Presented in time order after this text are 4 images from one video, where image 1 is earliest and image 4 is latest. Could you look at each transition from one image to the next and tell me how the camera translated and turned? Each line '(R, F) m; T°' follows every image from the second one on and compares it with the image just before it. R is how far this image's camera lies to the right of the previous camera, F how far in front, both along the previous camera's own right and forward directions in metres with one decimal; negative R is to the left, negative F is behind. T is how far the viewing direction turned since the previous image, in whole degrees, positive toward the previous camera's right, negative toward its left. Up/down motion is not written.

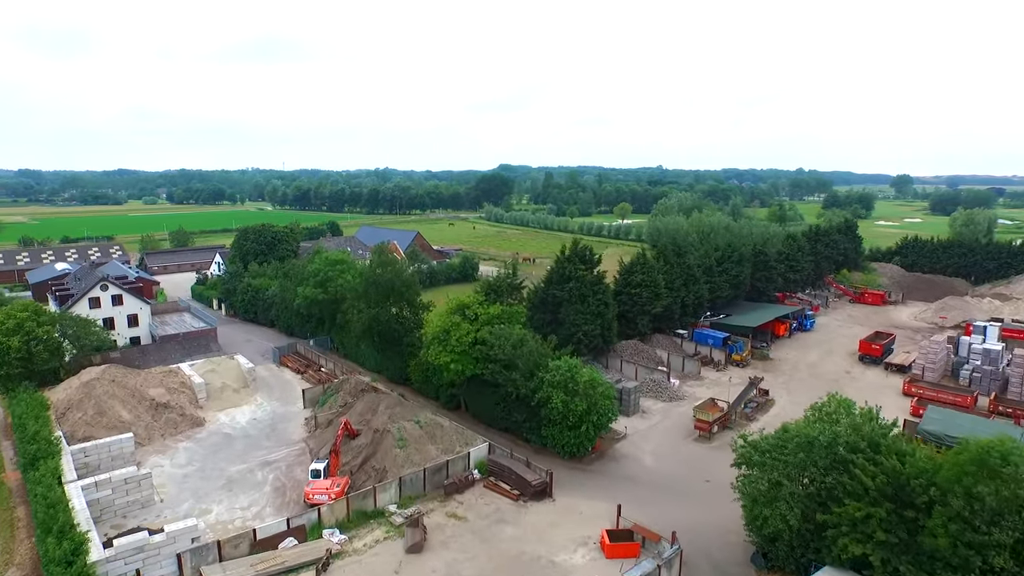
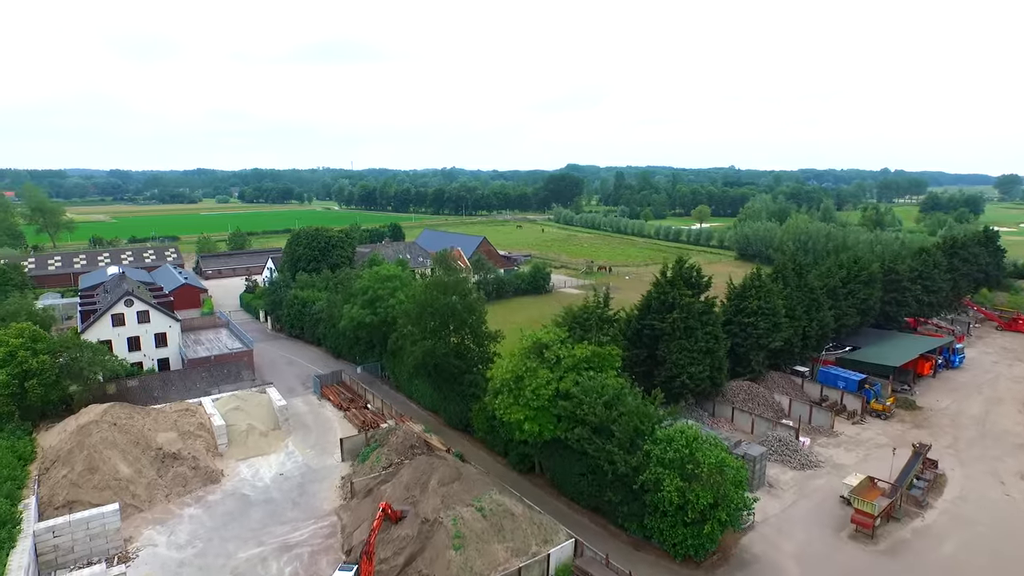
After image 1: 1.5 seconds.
(-1.2, +7.9) m; -6°
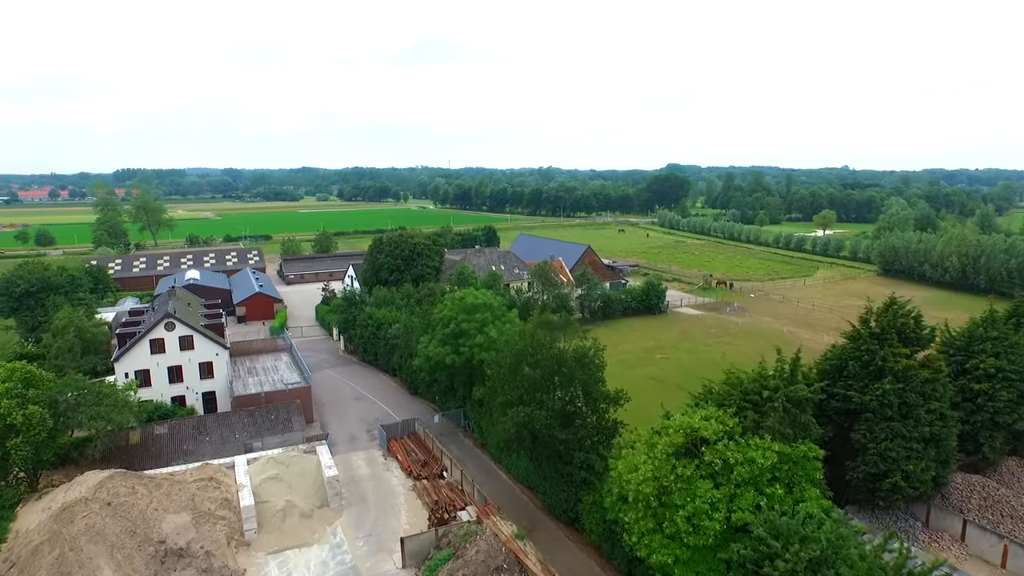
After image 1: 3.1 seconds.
(-1.4, +9.2) m; -8°
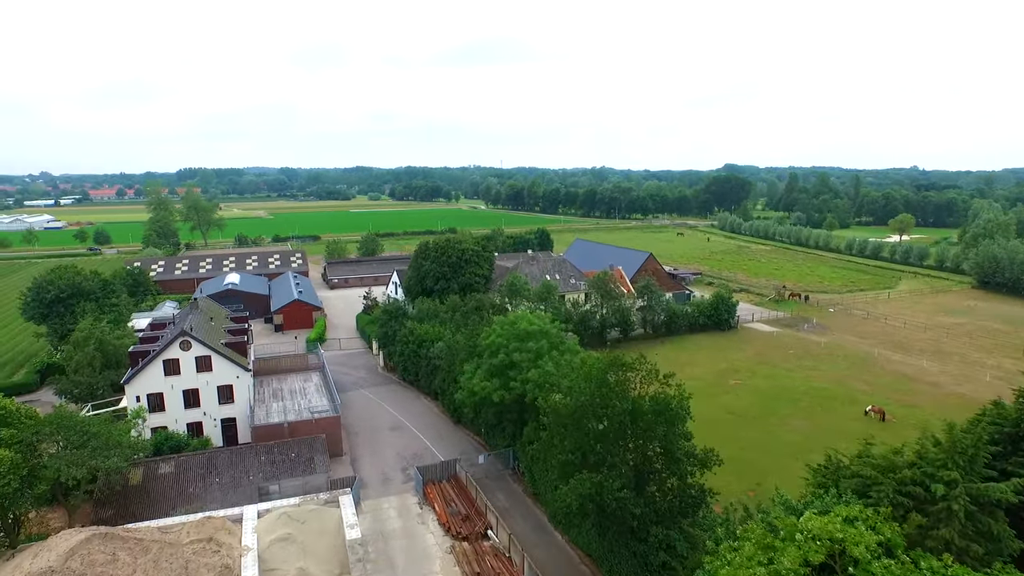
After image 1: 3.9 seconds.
(-0.4, +4.8) m; -4°
